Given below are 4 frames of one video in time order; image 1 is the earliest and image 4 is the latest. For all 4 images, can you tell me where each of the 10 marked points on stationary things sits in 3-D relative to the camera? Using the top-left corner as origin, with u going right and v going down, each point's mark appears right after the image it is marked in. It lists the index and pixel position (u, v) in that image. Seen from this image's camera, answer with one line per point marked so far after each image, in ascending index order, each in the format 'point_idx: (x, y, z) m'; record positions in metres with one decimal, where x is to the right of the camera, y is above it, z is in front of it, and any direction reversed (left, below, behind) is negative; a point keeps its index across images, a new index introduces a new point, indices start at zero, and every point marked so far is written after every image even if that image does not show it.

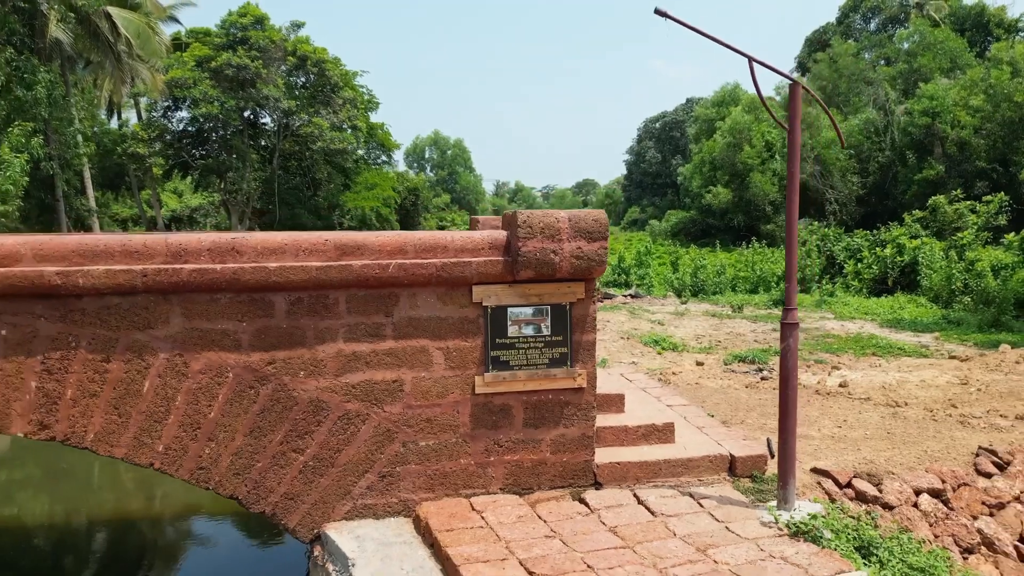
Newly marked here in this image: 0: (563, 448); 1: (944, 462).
0: (+0.2, -0.6, +2.9) m
1: (+1.9, -0.8, +3.4) m
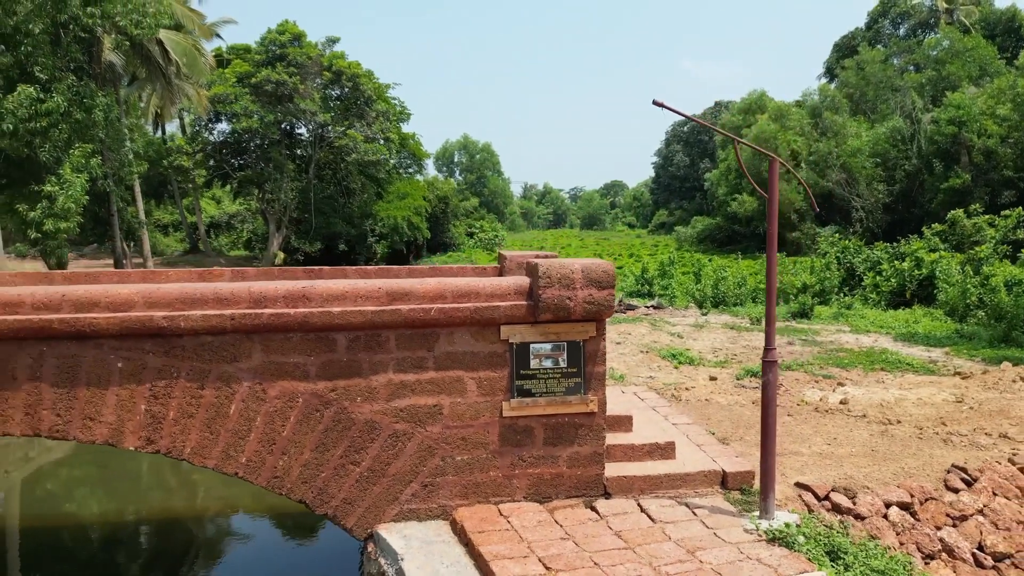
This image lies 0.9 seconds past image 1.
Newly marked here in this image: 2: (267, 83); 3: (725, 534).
0: (+0.3, -0.8, +3.4) m
1: (+2.1, -1.0, +3.8) m
2: (-6.0, +5.0, +18.1) m
3: (+0.9, -1.0, +3.0) m
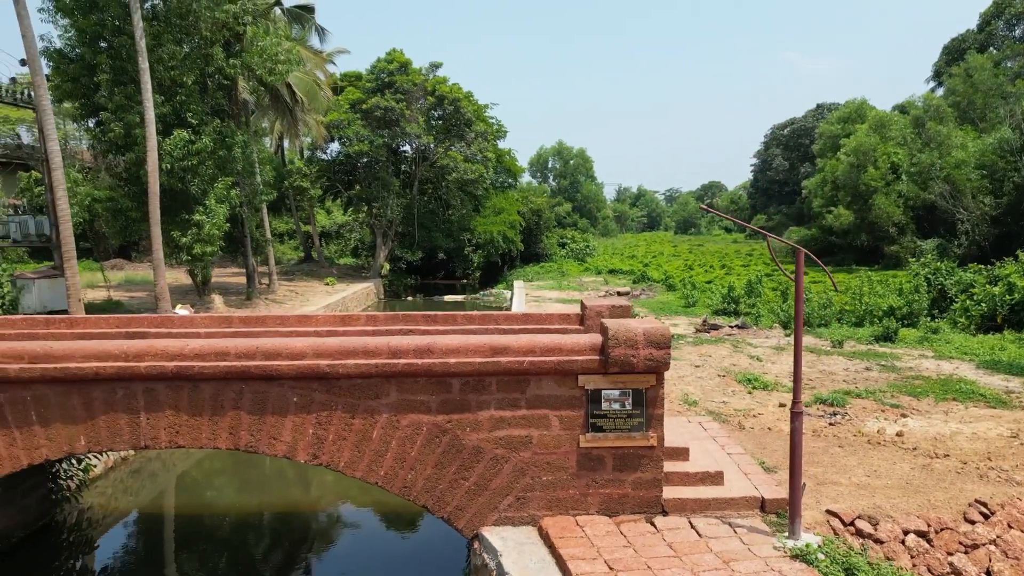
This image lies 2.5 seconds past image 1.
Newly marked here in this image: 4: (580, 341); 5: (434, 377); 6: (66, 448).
0: (+0.7, -1.1, +4.2) m
1: (+2.5, -1.3, +4.4) m
2: (-3.6, +4.7, +19.6) m
3: (+1.2, -1.3, +3.8) m
4: (+0.4, -0.3, +4.1) m
5: (-0.4, -0.5, +4.1) m
6: (-2.5, -0.9, +4.2) m
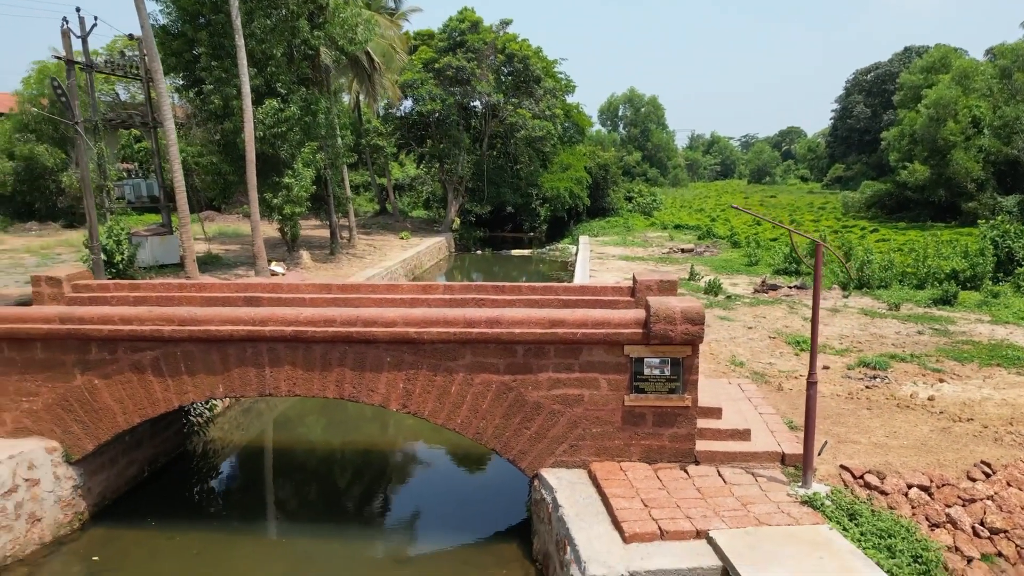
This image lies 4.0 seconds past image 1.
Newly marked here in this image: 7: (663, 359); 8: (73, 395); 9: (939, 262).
0: (+1.1, -1.0, +5.0) m
1: (+2.9, -1.2, +5.0) m
2: (-1.7, +6.0, +20.2) m
3: (+1.6, -1.3, +4.5) m
4: (+0.7, -0.2, +4.8) m
5: (-0.1, -0.4, +4.9) m
6: (-2.1, -0.7, +5.2) m
7: (+1.0, -0.5, +4.9) m
8: (-3.1, -0.8, +5.3) m
9: (+7.6, +0.5, +13.2) m
